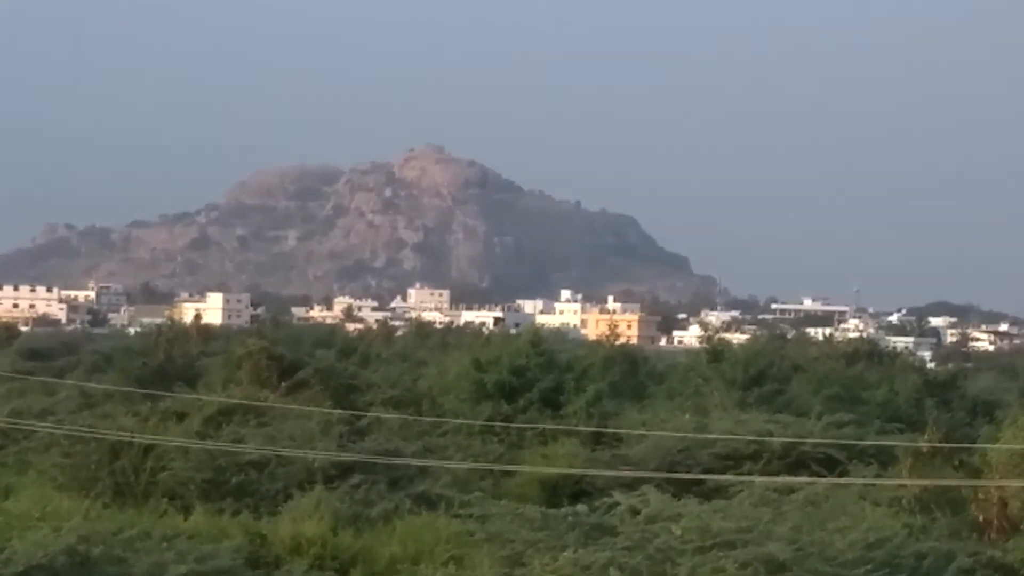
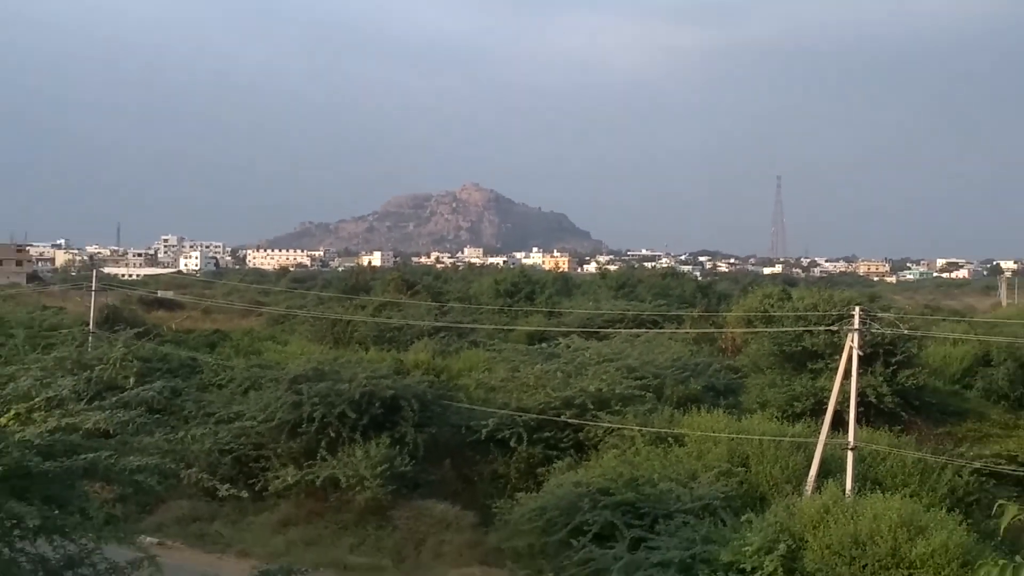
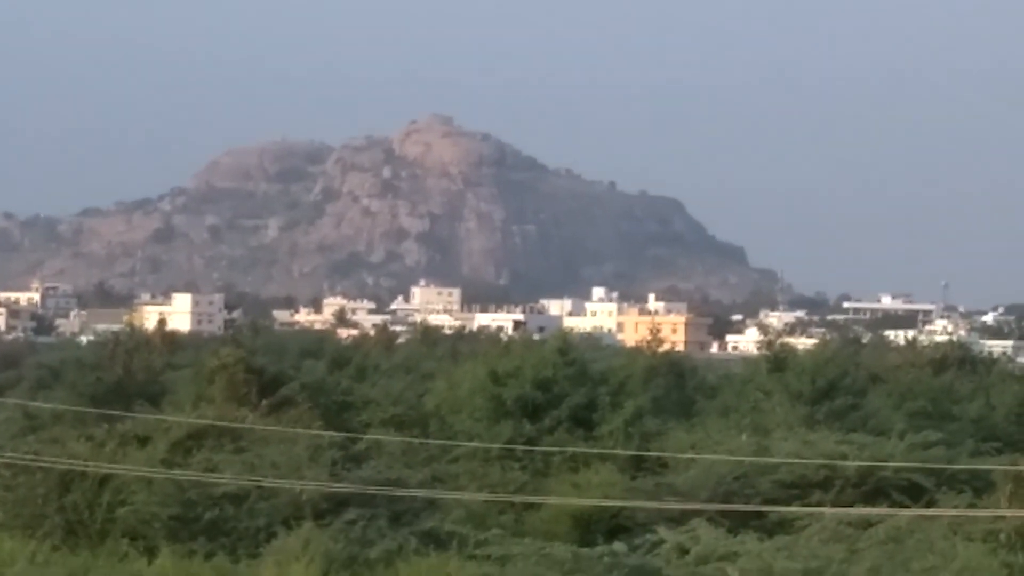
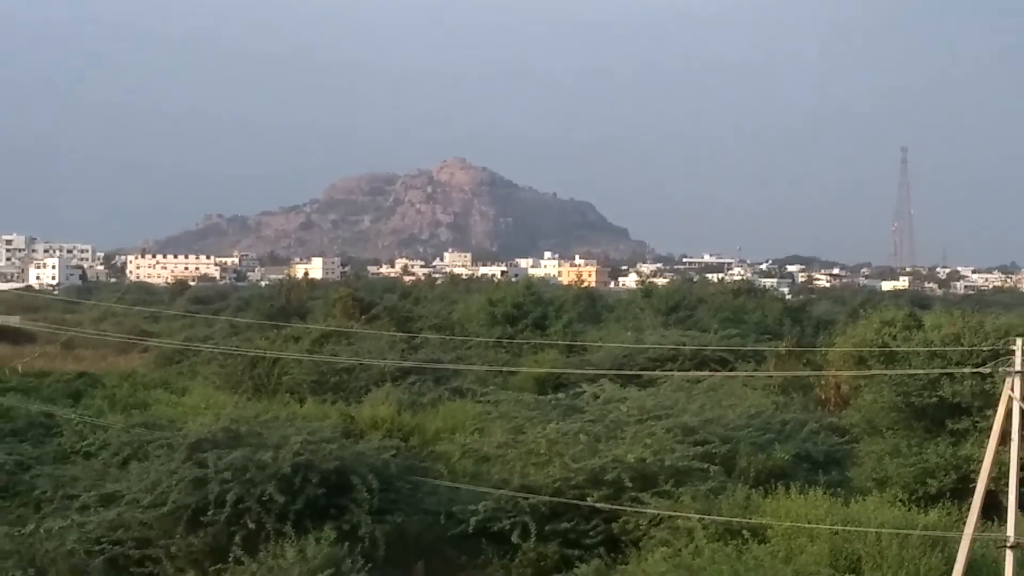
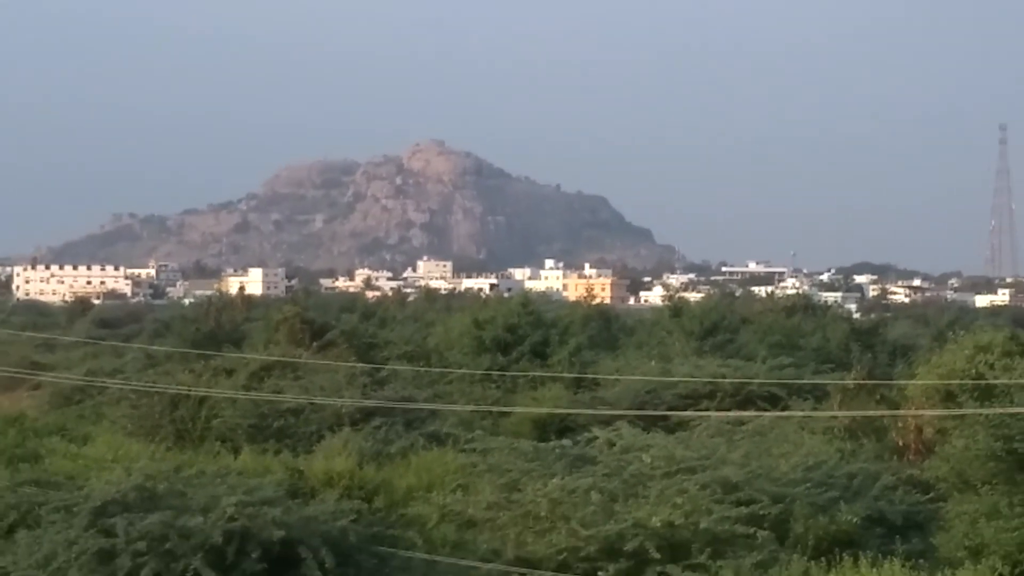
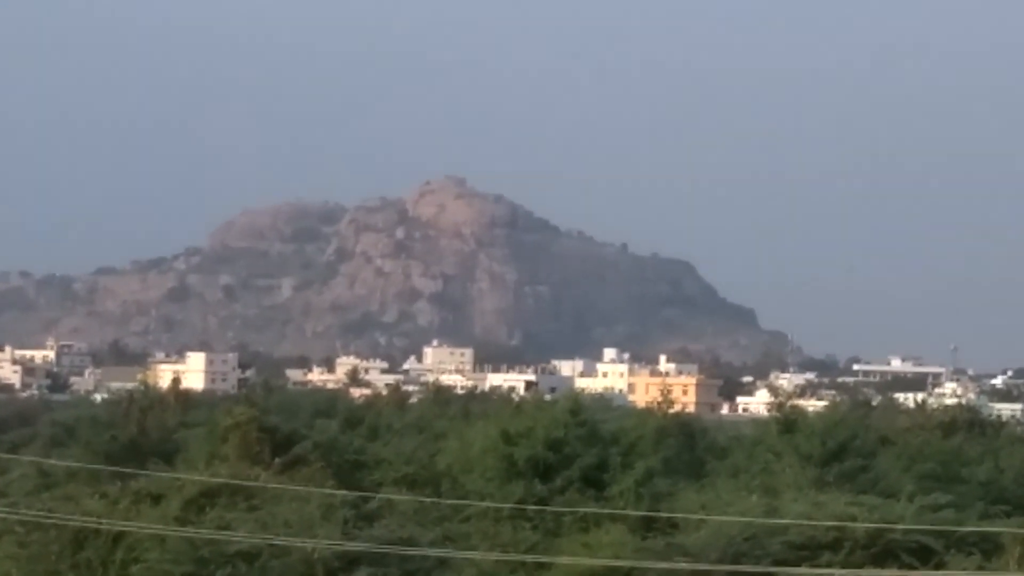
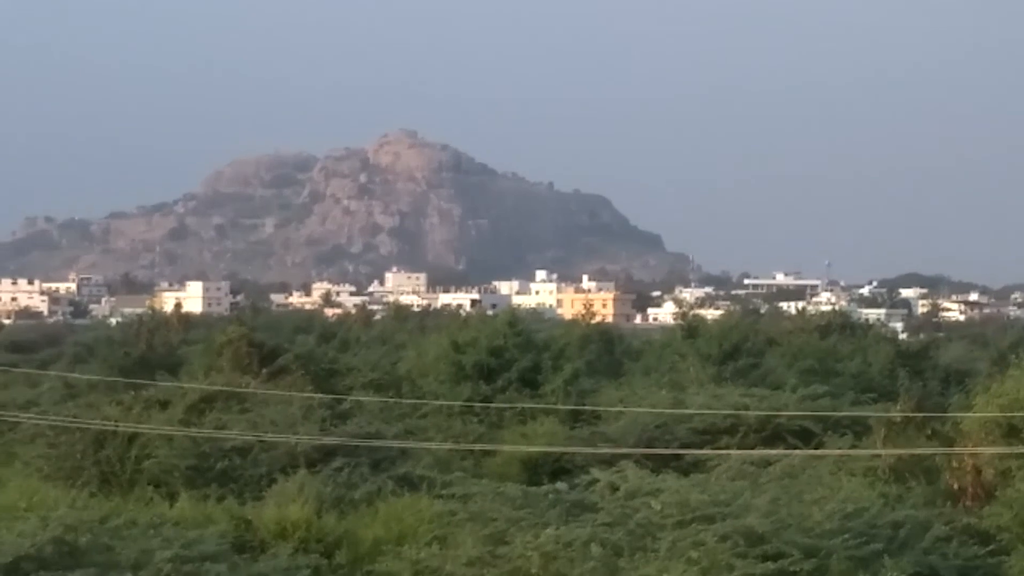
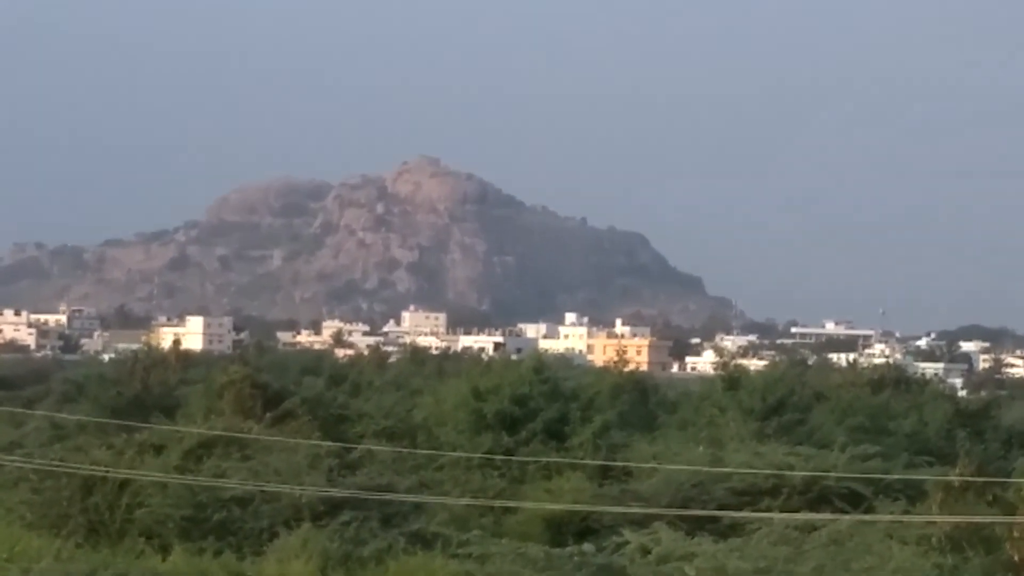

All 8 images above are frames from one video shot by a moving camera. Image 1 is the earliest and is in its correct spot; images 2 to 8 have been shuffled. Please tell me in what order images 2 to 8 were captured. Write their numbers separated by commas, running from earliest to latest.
8, 6, 3, 7, 5, 4, 2
